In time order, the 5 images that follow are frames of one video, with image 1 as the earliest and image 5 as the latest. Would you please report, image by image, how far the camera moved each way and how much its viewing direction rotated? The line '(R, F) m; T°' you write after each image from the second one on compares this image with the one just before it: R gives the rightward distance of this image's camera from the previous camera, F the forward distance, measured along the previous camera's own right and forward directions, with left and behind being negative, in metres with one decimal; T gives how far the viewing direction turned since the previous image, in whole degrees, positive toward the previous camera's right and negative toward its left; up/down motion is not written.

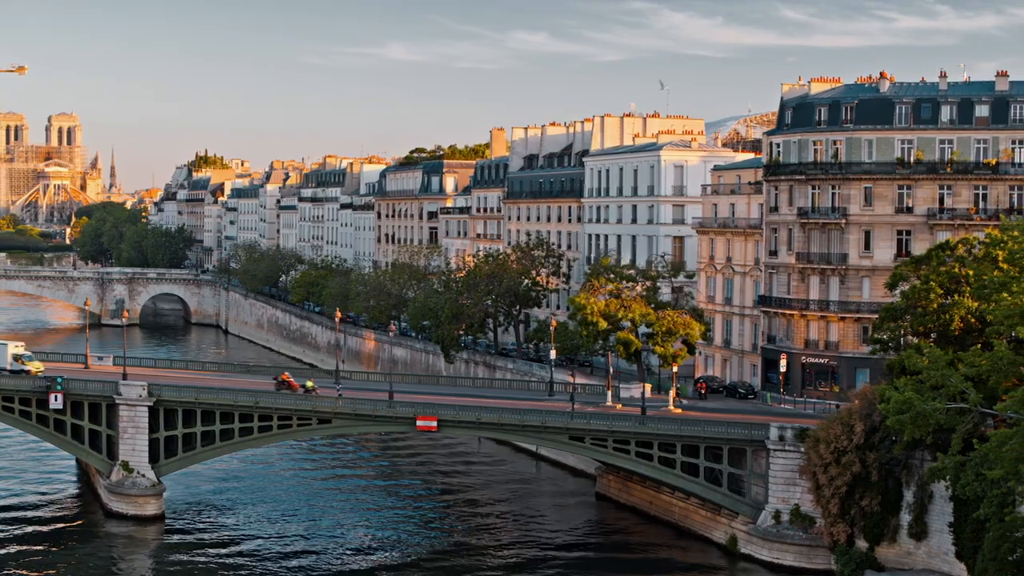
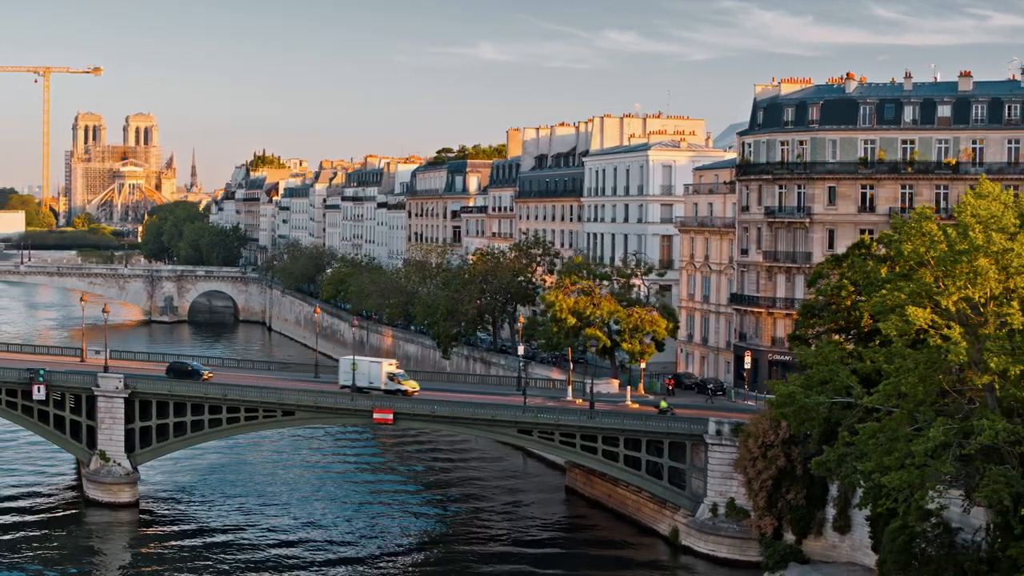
(+5.0, -1.4) m; -3°
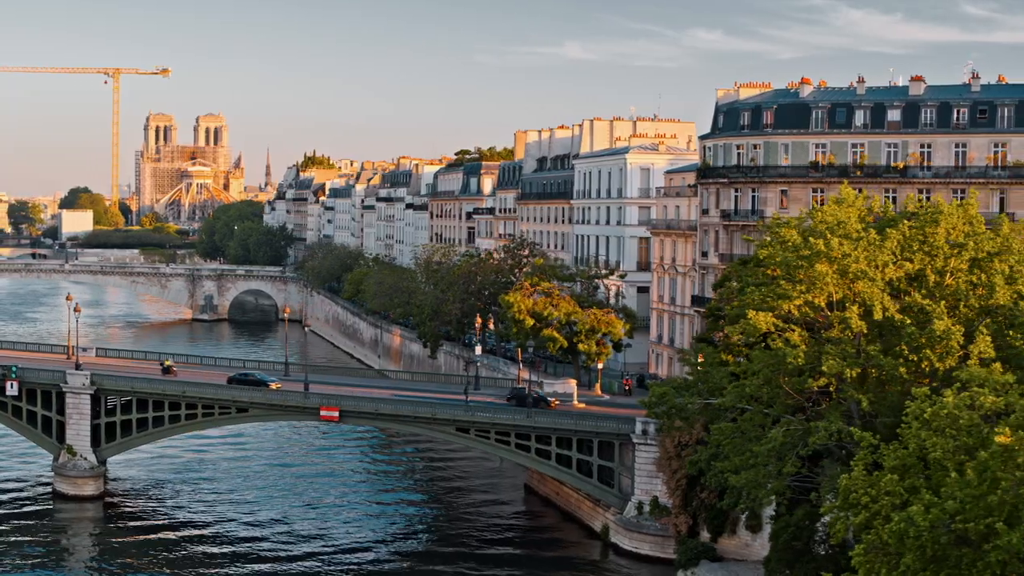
(+5.4, -1.3) m; -3°
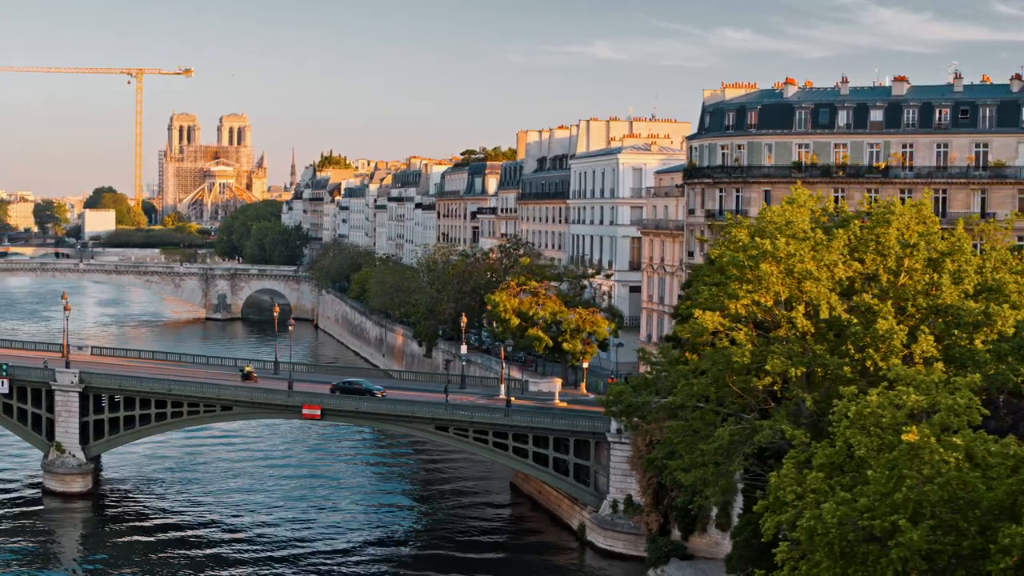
(+1.9, -0.4) m; -1°
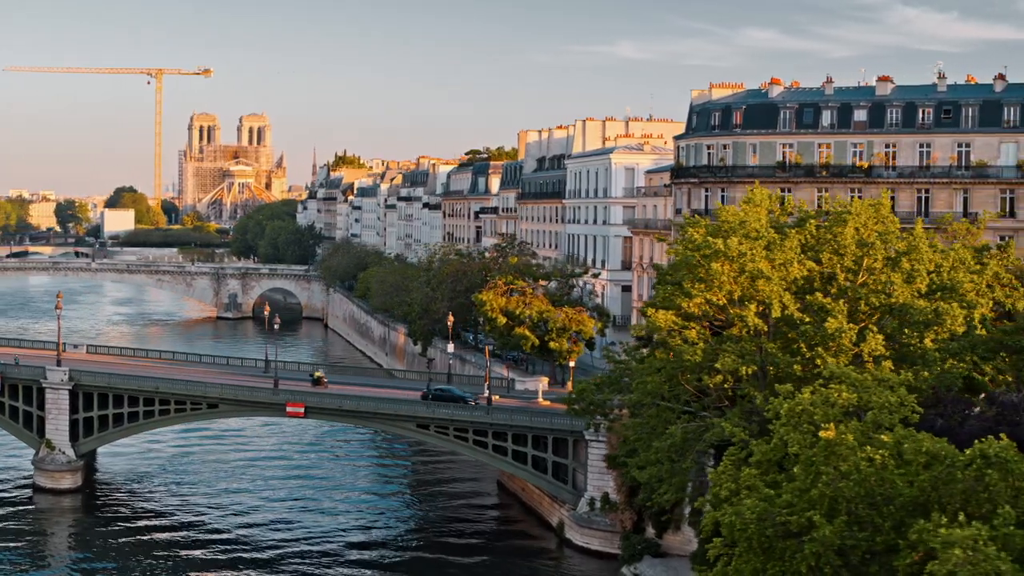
(+1.7, -0.4) m; -1°
